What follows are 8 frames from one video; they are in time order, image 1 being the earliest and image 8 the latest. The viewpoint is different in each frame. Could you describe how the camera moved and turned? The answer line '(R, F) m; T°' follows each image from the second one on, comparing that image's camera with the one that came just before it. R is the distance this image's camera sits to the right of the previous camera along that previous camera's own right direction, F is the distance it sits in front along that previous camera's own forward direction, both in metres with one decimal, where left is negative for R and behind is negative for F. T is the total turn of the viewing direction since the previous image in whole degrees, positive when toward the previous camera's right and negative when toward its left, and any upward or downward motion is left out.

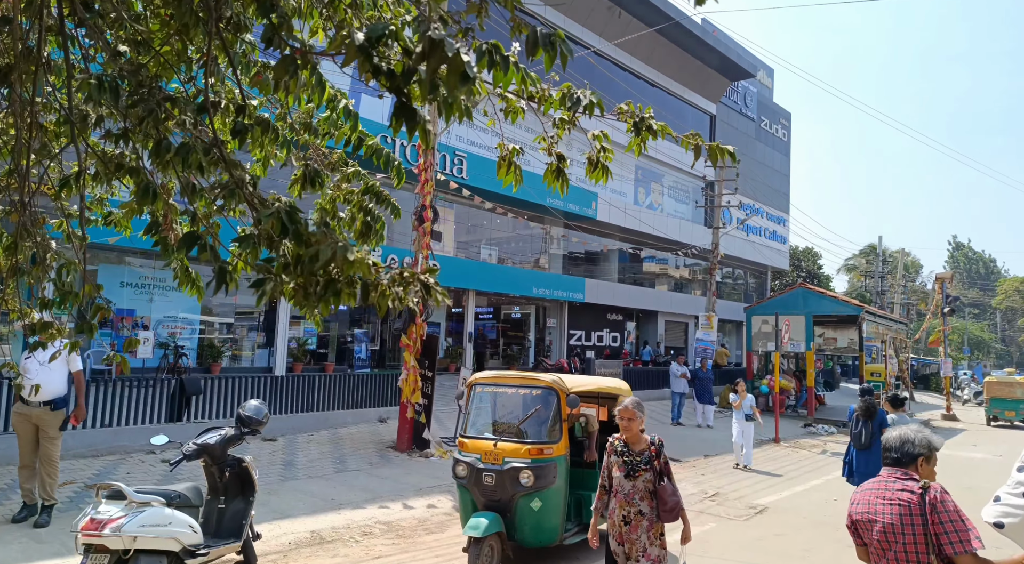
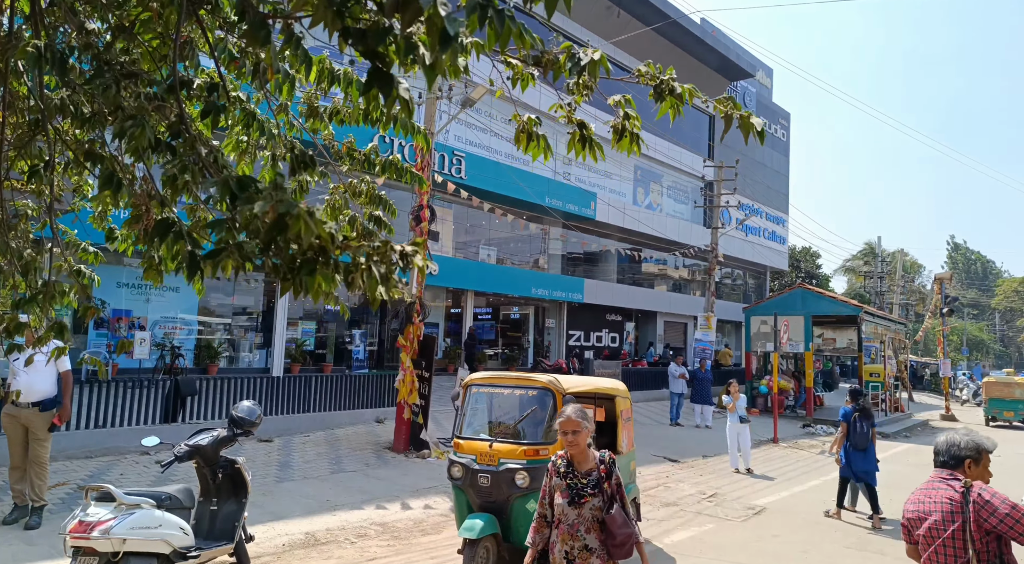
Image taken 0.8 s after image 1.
(0.0, 0.0) m; 0°
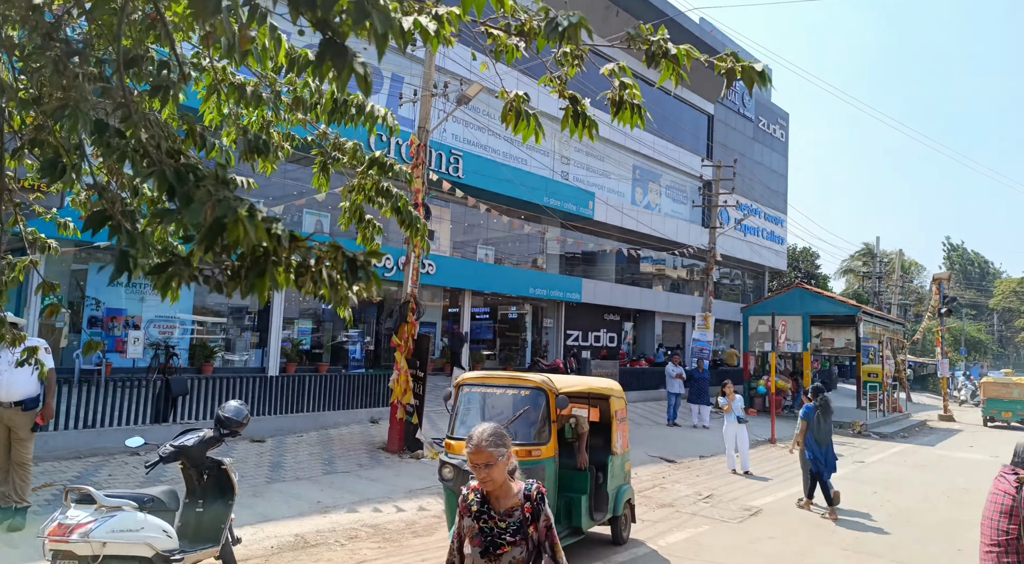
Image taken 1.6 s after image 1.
(+0.1, +0.1) m; 0°
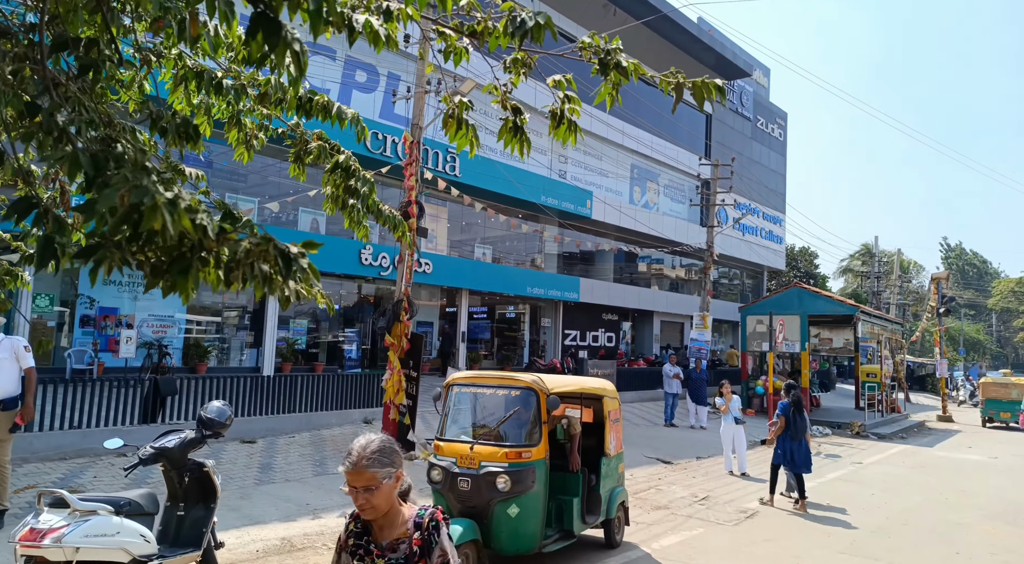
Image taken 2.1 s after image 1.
(+0.1, +0.1) m; 0°
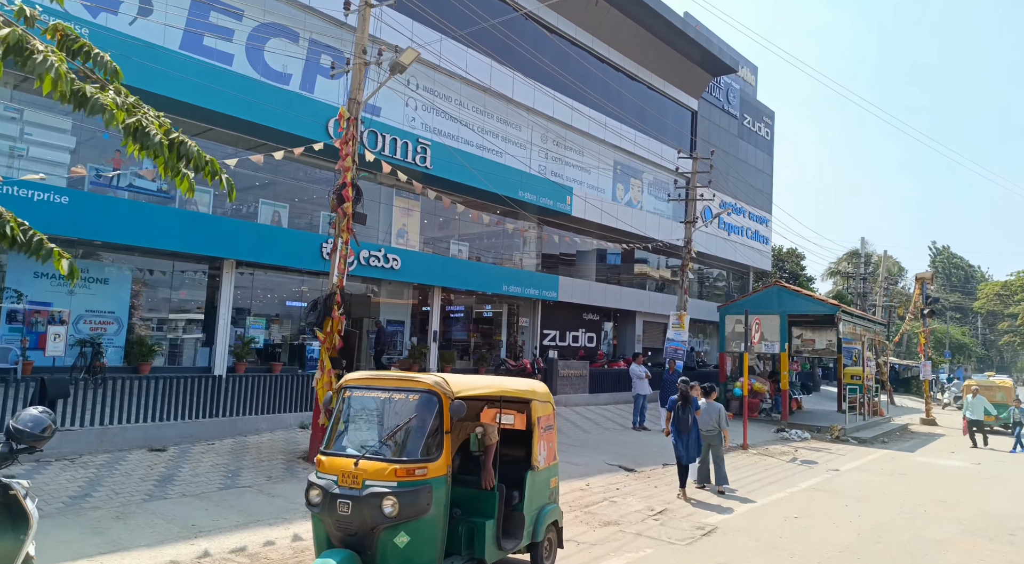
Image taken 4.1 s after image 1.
(+0.6, +0.8) m; +1°
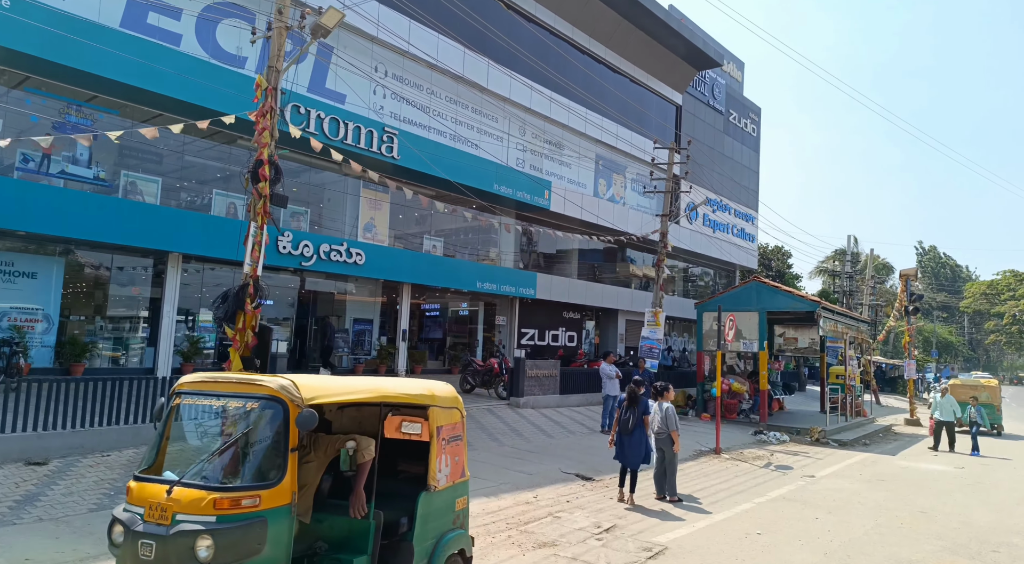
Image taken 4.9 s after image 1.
(+0.7, +0.8) m; +1°
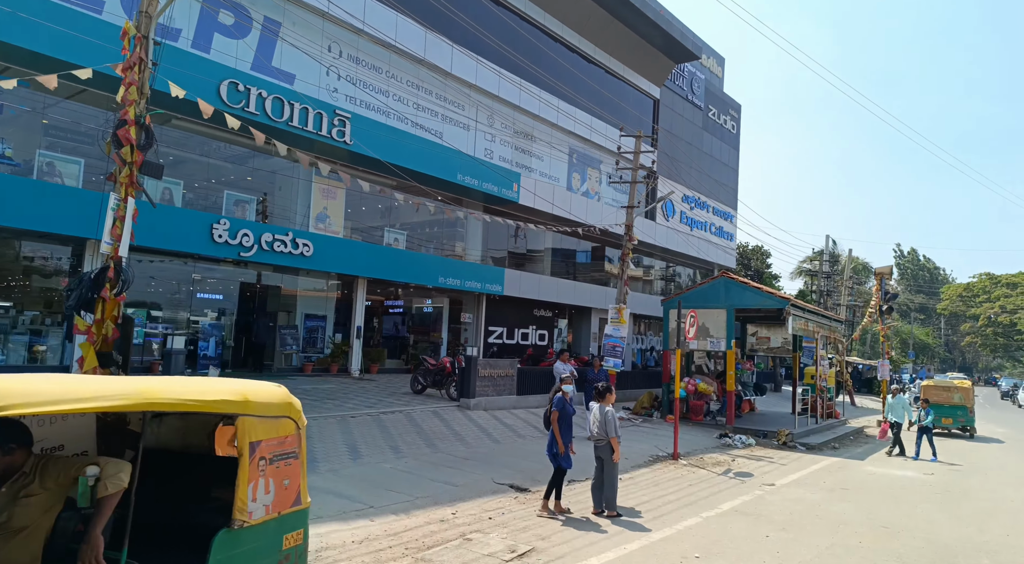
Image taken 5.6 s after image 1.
(+0.8, +1.0) m; +1°
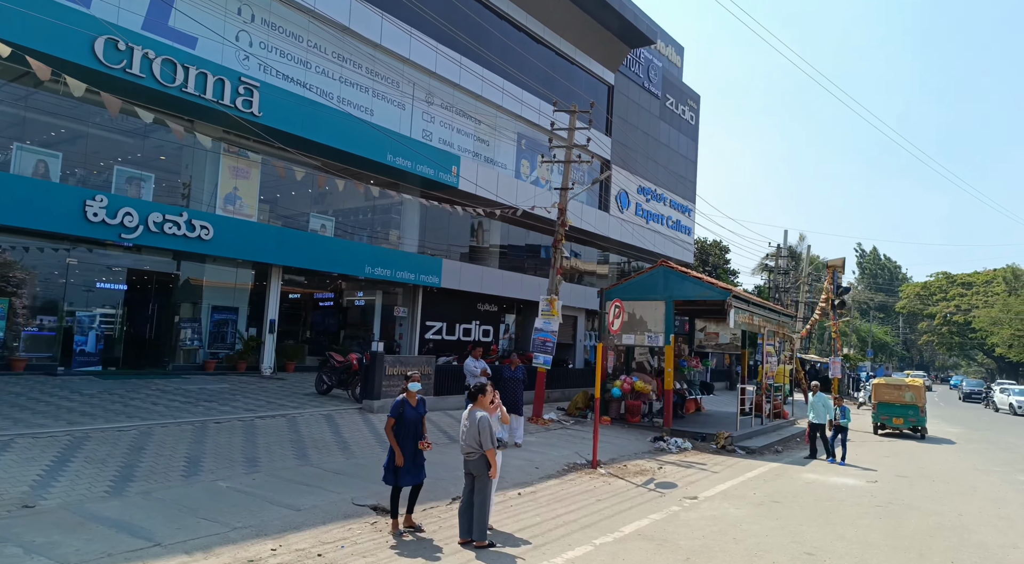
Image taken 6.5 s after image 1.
(+1.2, +1.4) m; +3°
